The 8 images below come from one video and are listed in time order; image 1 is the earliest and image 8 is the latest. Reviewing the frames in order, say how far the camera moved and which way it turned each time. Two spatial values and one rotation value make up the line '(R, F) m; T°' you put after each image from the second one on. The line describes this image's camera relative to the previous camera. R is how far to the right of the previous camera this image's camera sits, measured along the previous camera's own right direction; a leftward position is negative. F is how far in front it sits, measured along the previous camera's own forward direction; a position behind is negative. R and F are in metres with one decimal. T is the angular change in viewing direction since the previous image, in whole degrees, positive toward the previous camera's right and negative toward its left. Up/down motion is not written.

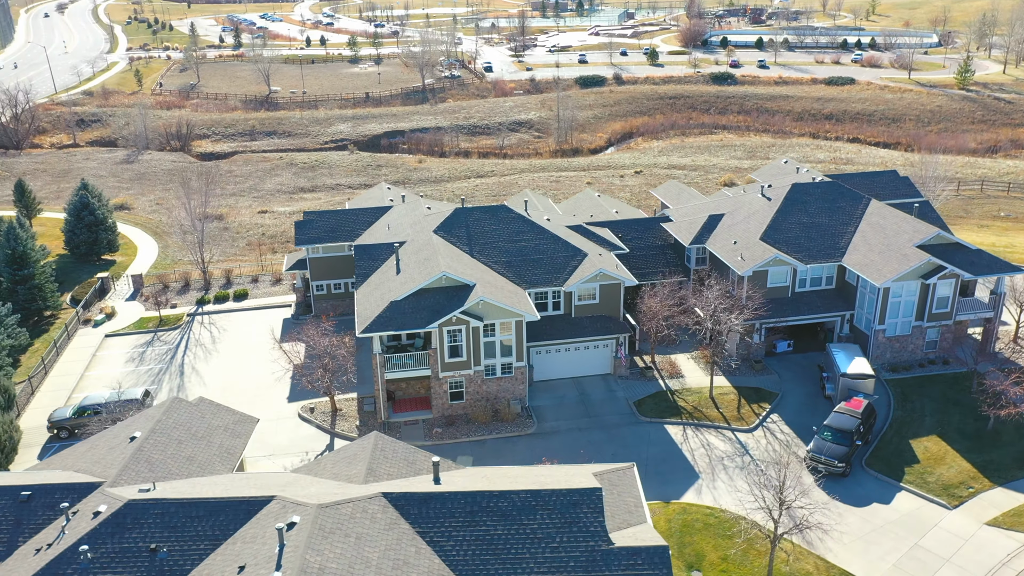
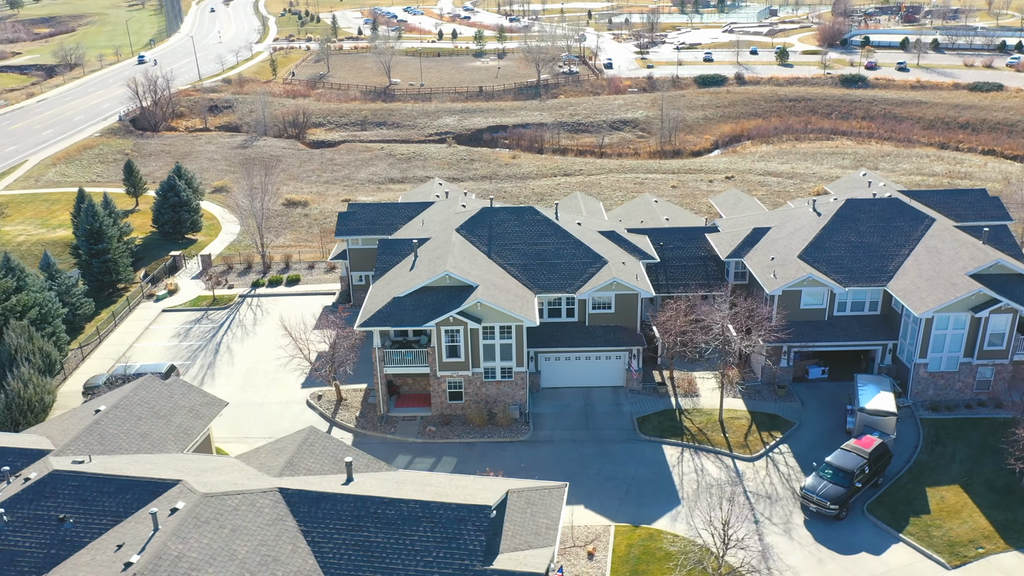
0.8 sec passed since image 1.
(+4.9, +0.8) m; -9°
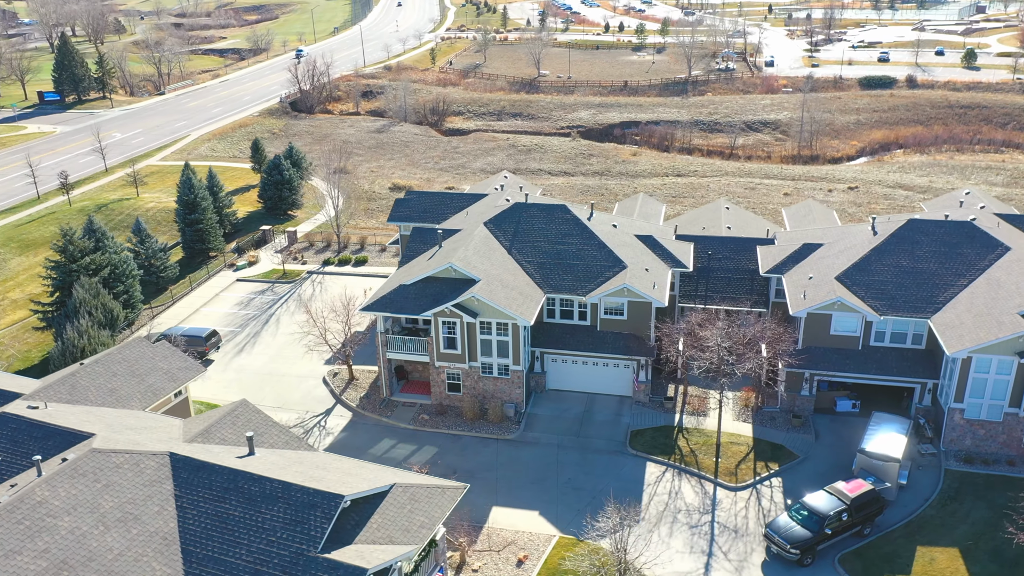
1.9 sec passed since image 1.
(+6.4, +0.9) m; -12°
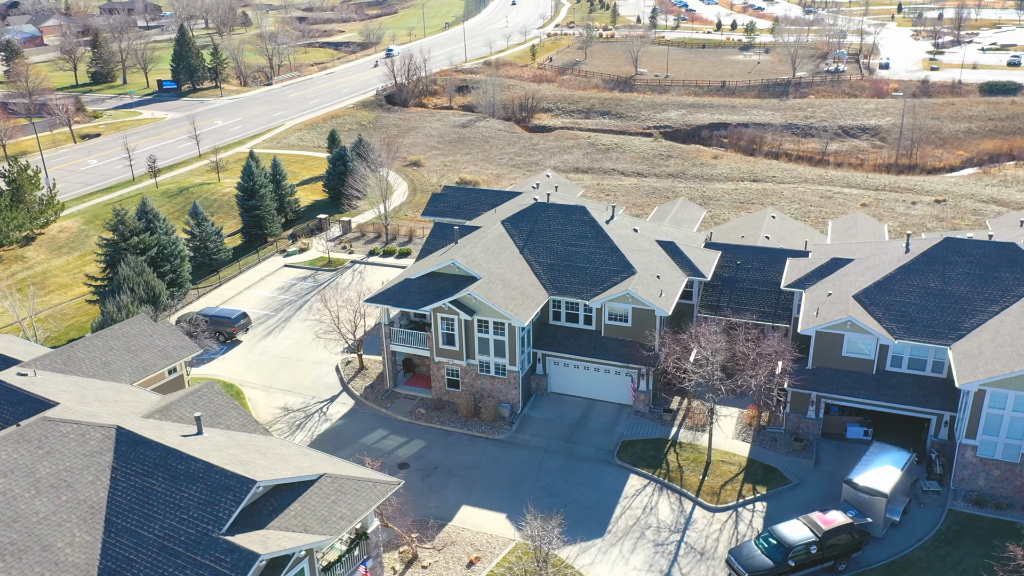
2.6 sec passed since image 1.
(+4.2, +0.5) m; -8°
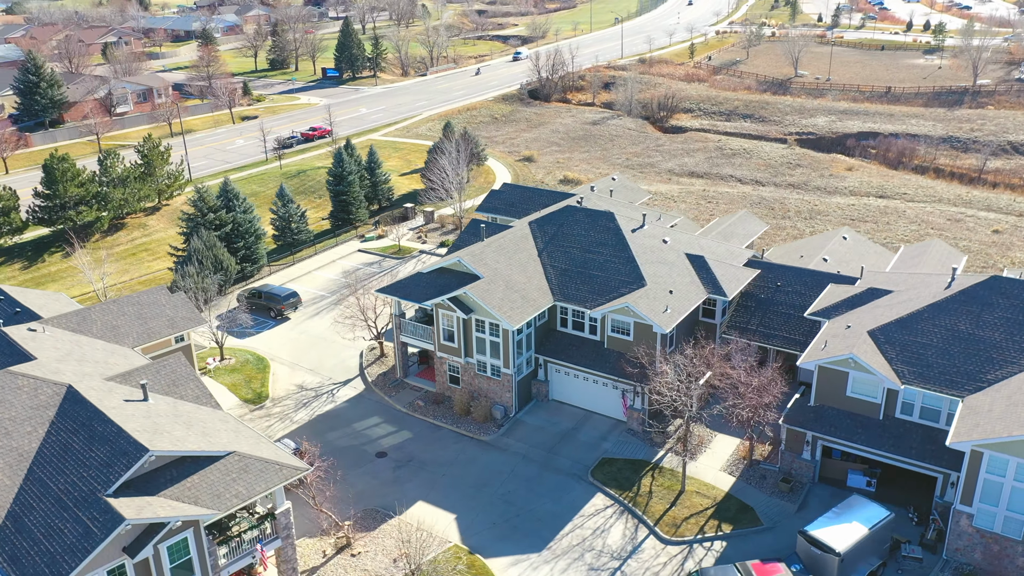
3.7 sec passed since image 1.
(+6.4, +1.0) m; -12°
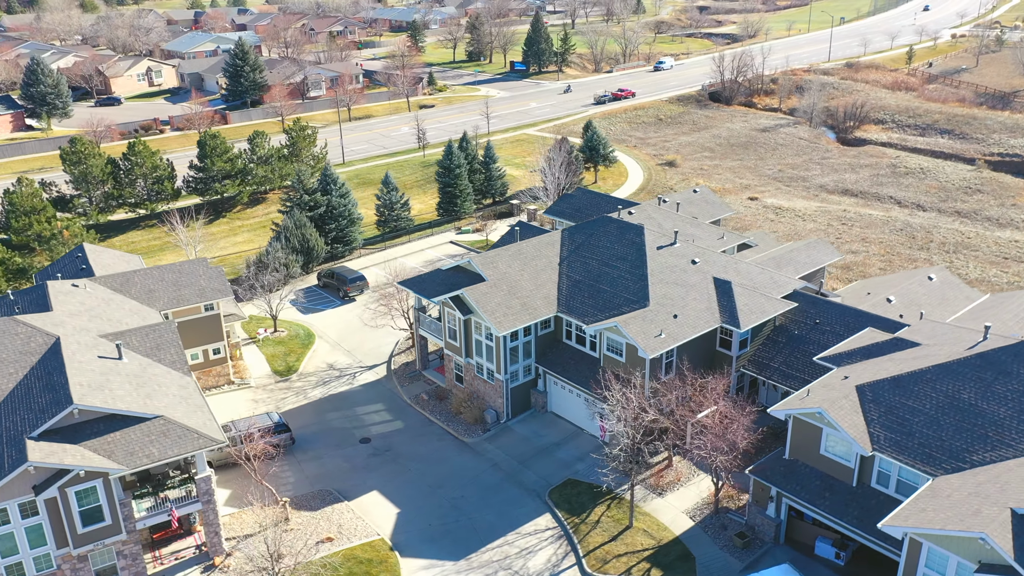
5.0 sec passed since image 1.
(+7.9, +1.3) m; -15°
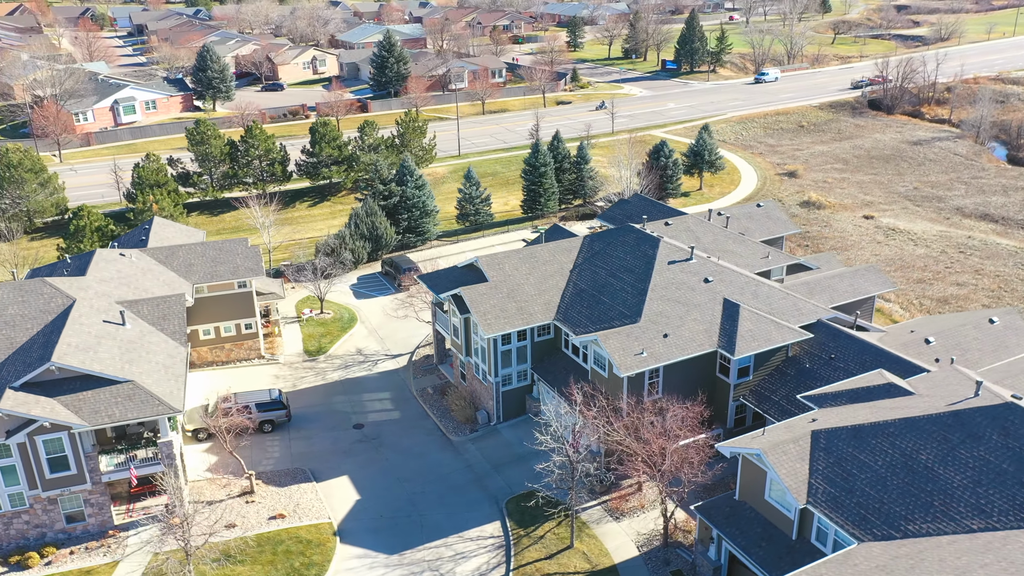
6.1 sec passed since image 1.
(+6.4, +0.9) m; -12°
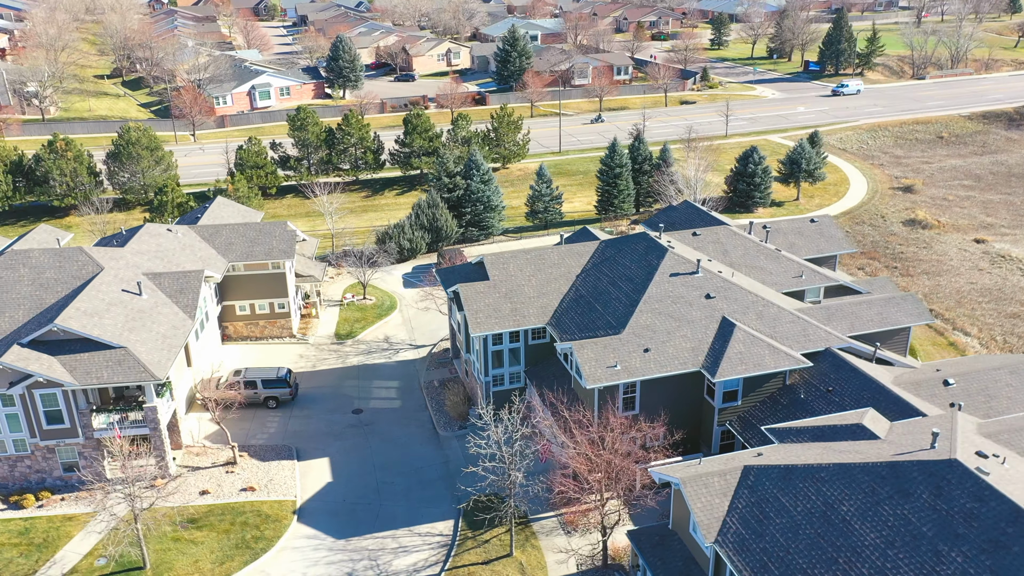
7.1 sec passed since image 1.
(+5.7, +0.8) m; -10°
